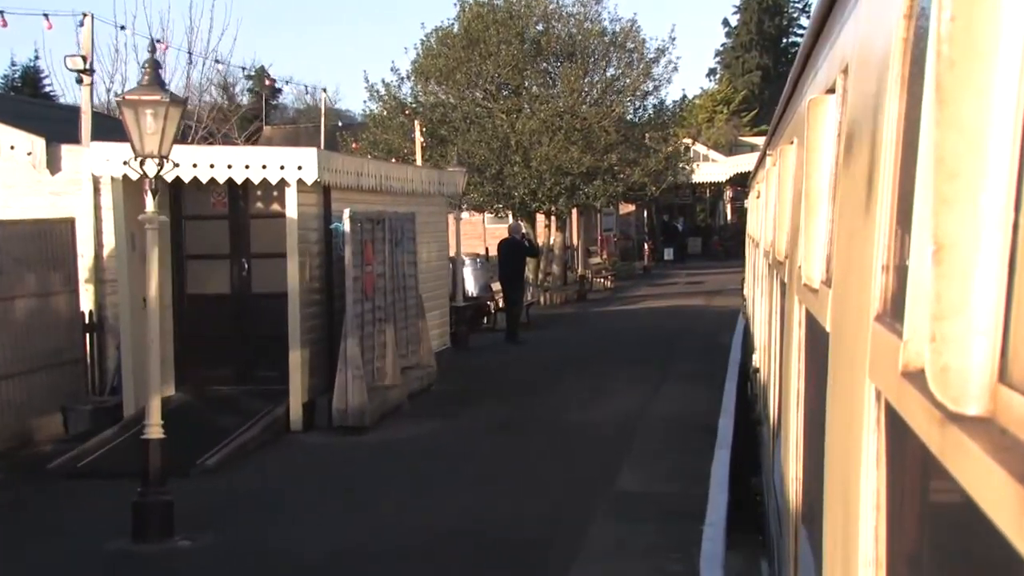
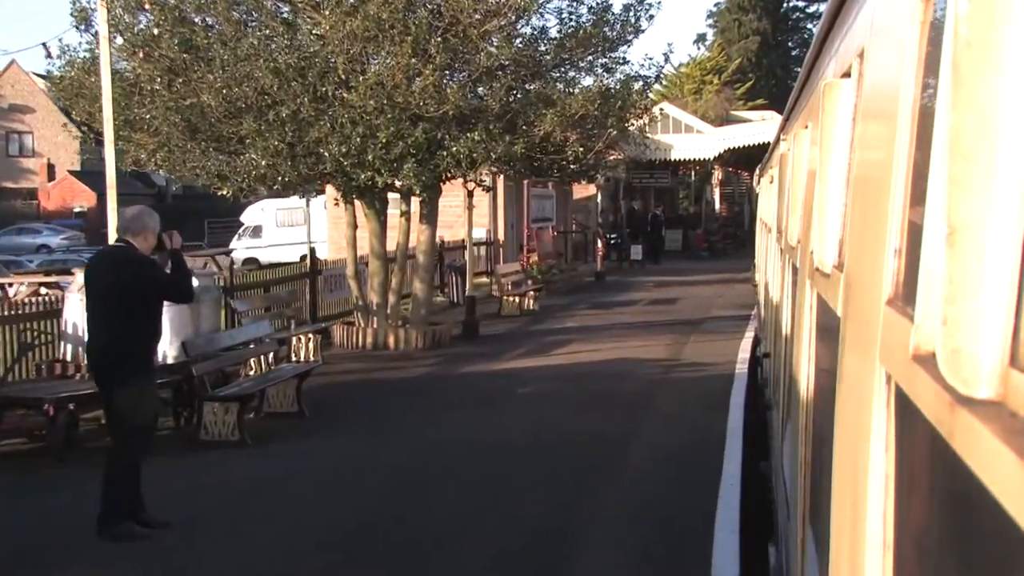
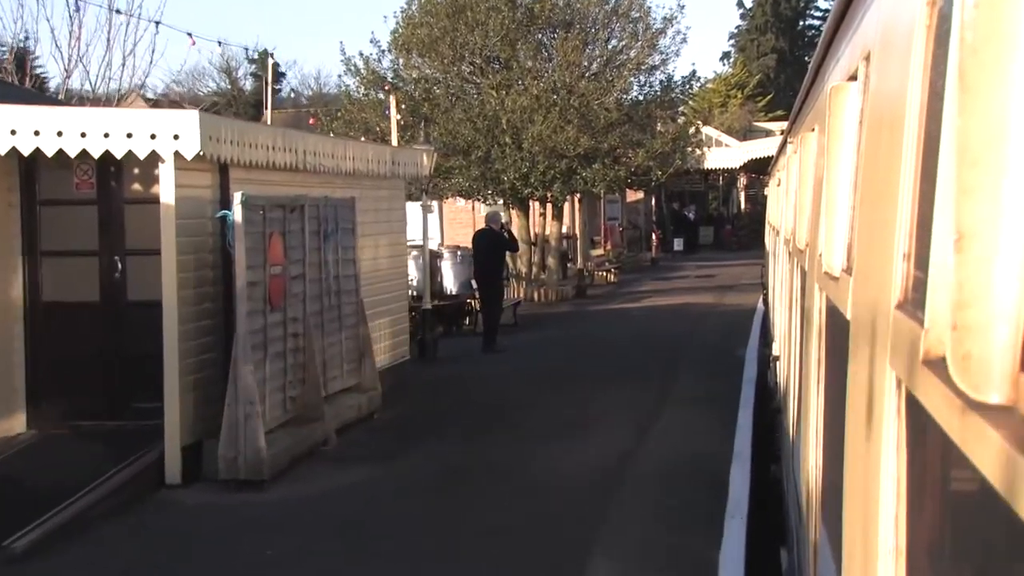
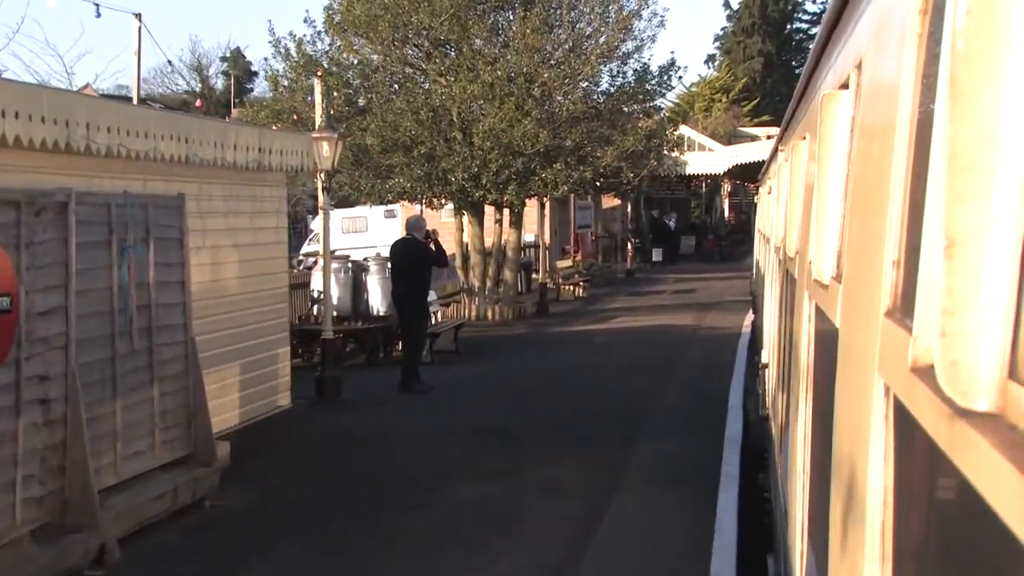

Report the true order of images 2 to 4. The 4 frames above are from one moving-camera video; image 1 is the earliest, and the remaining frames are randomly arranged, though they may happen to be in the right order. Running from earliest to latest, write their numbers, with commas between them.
3, 4, 2
